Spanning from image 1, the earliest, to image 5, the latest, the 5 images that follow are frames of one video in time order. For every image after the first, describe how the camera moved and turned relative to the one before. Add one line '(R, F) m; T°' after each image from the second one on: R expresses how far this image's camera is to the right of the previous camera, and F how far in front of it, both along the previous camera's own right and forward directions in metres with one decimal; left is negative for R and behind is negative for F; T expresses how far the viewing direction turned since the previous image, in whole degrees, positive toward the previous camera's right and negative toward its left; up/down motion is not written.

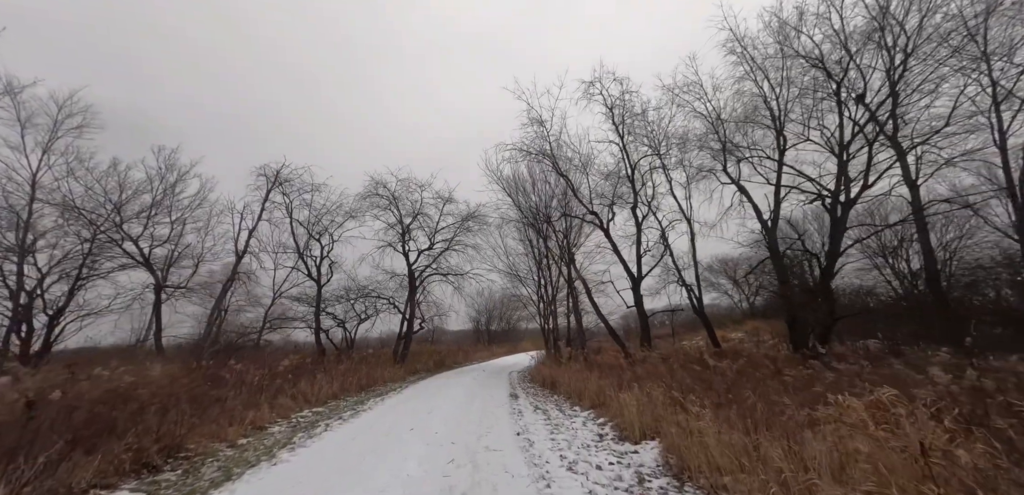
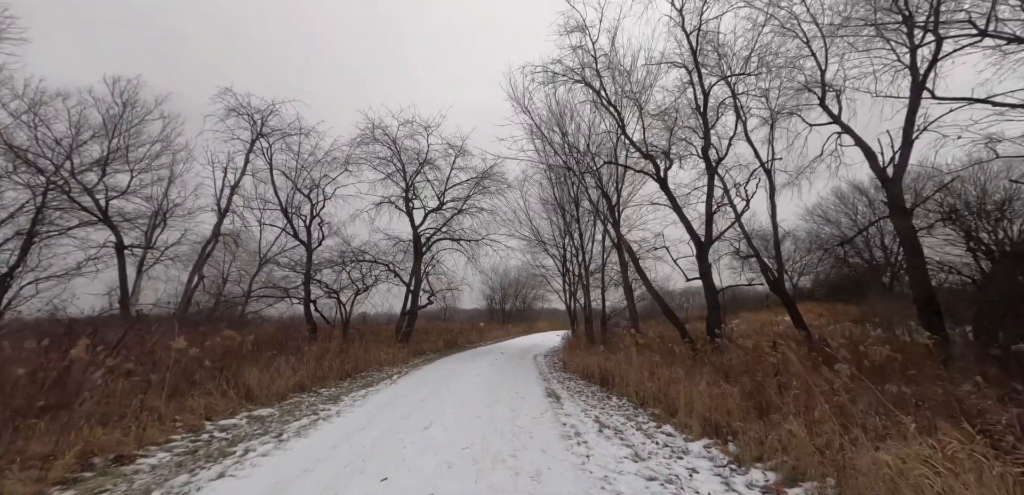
(-0.6, +3.3) m; -2°
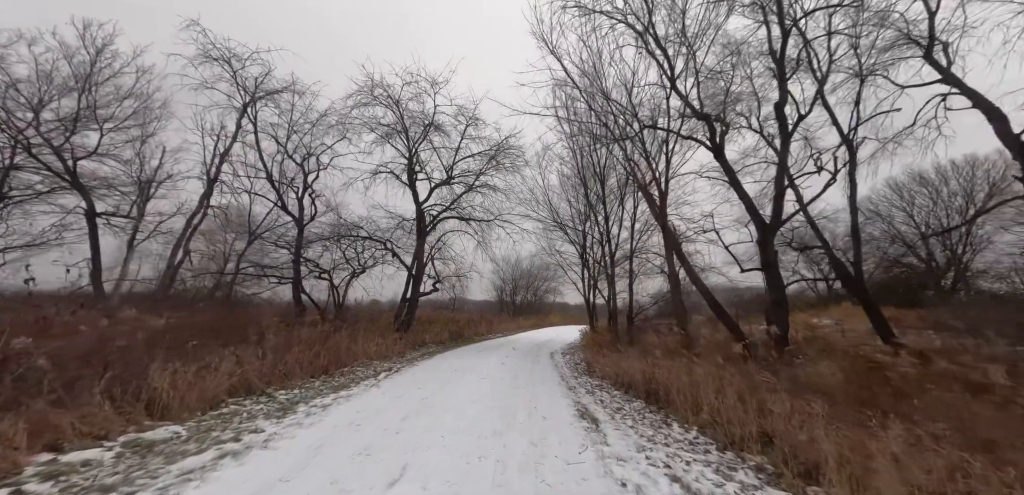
(-0.2, +2.1) m; -2°
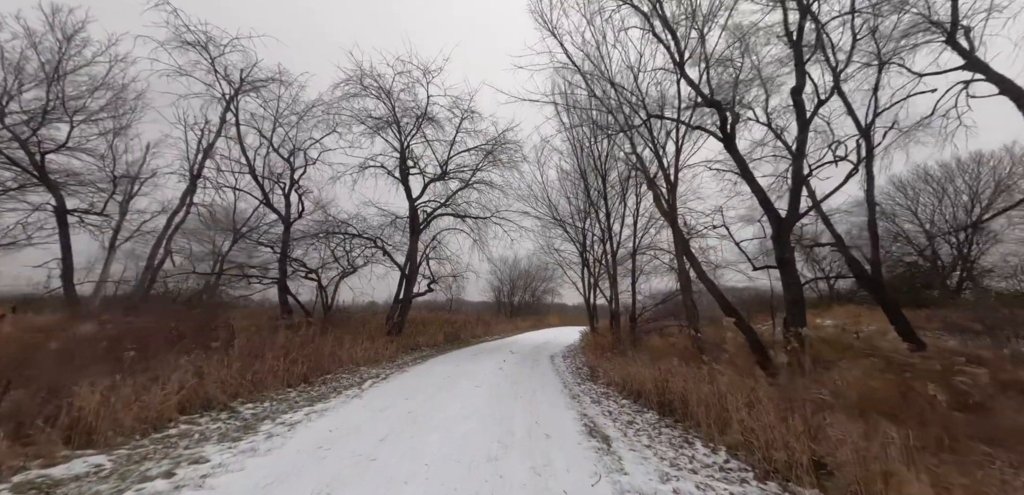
(0.0, +0.7) m; 0°
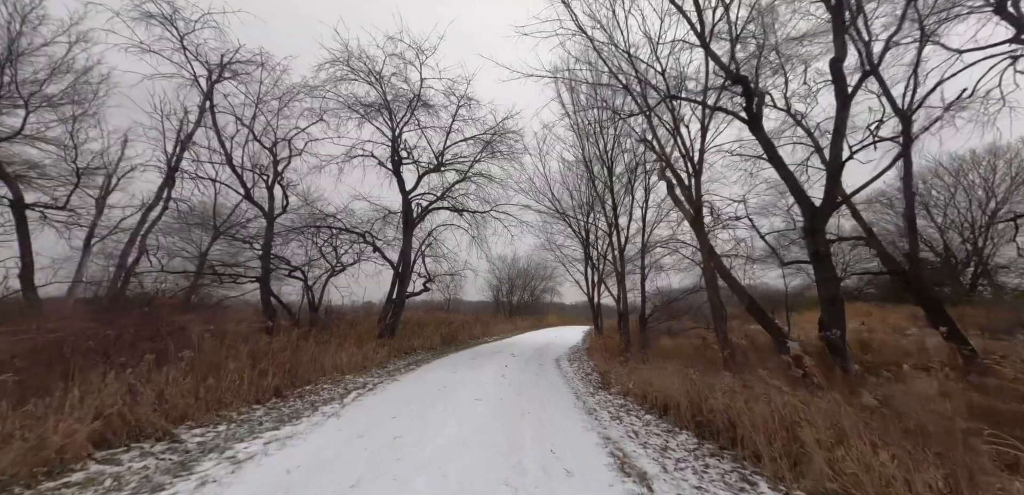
(-0.1, +1.0) m; 0°
